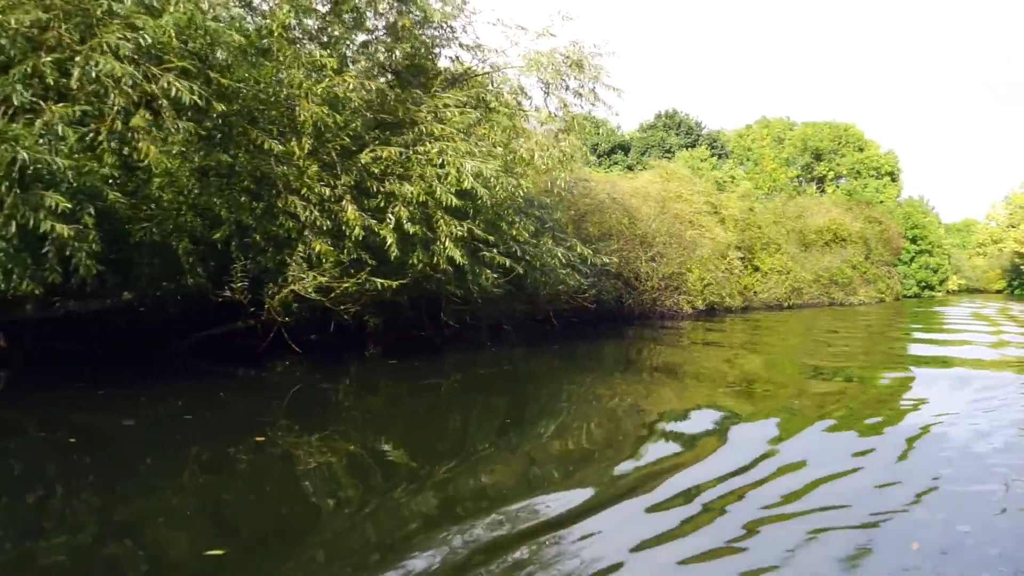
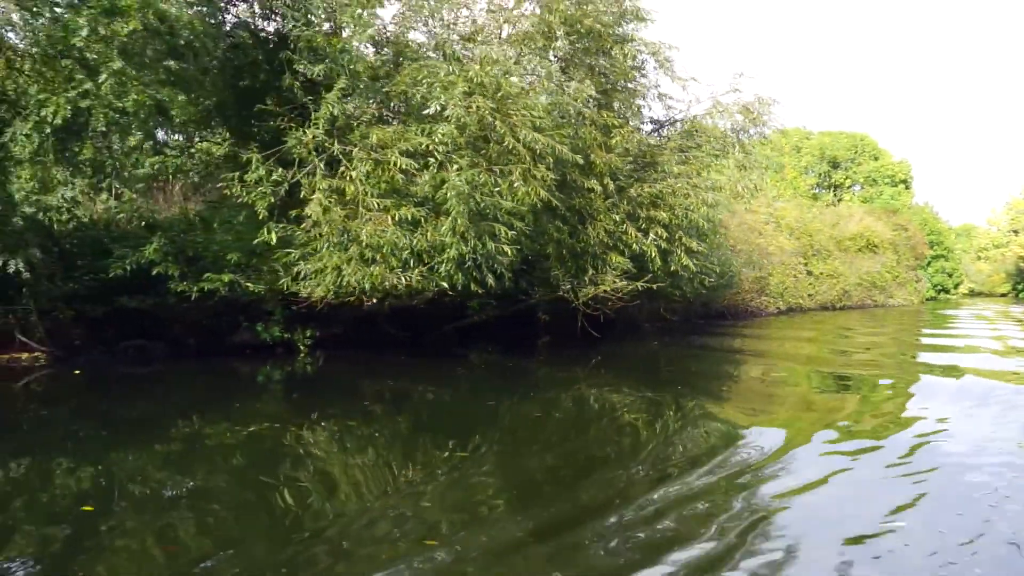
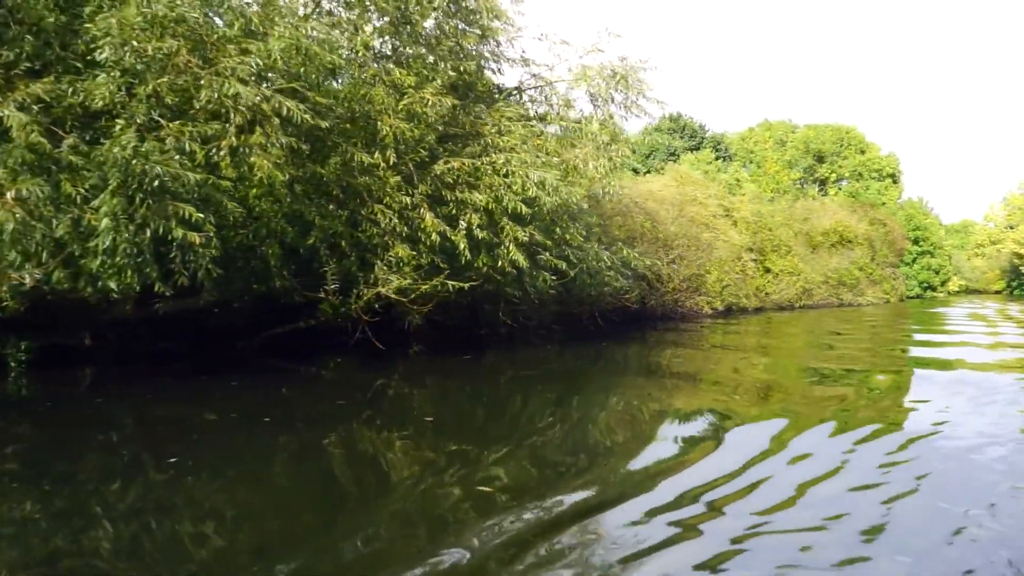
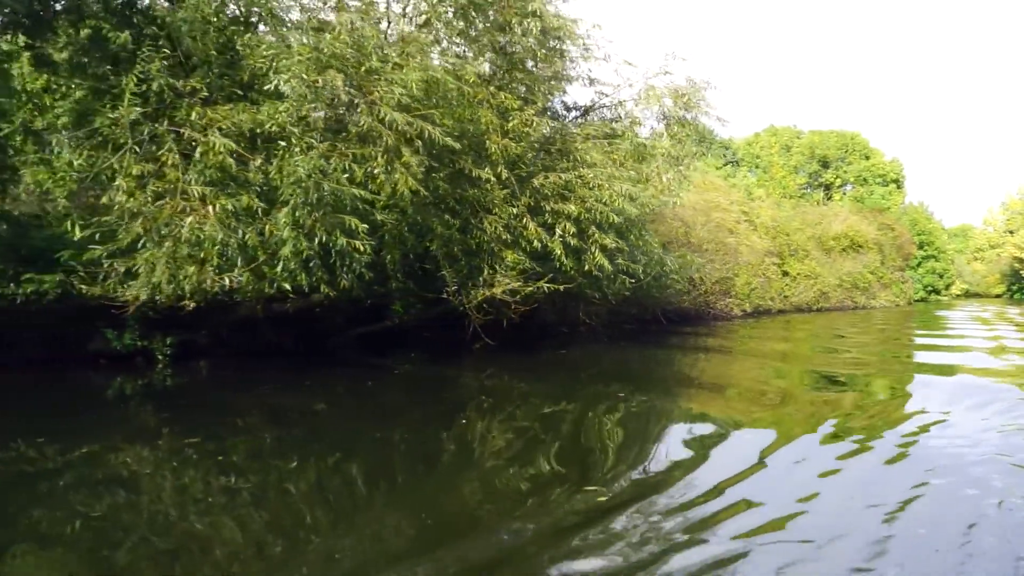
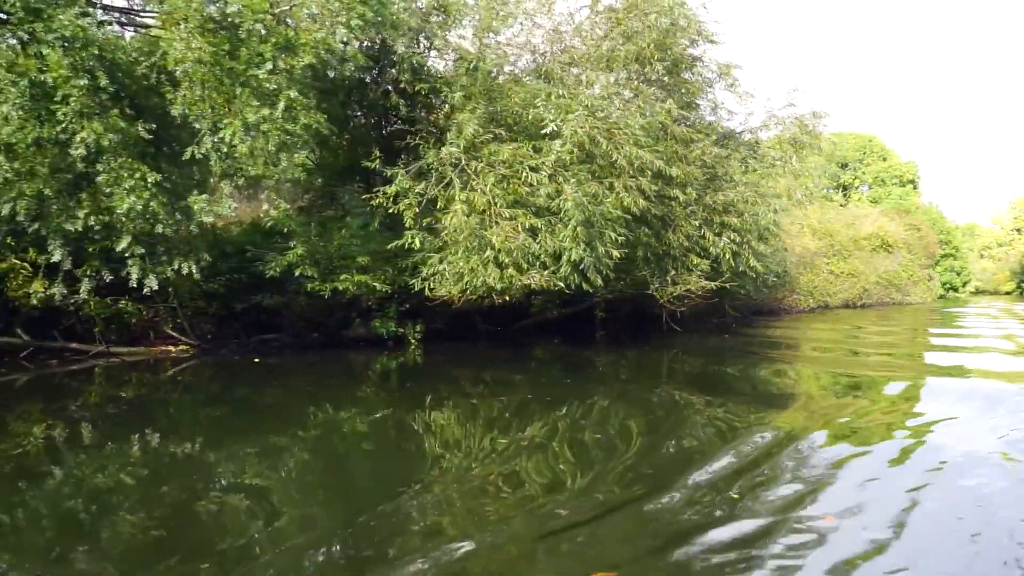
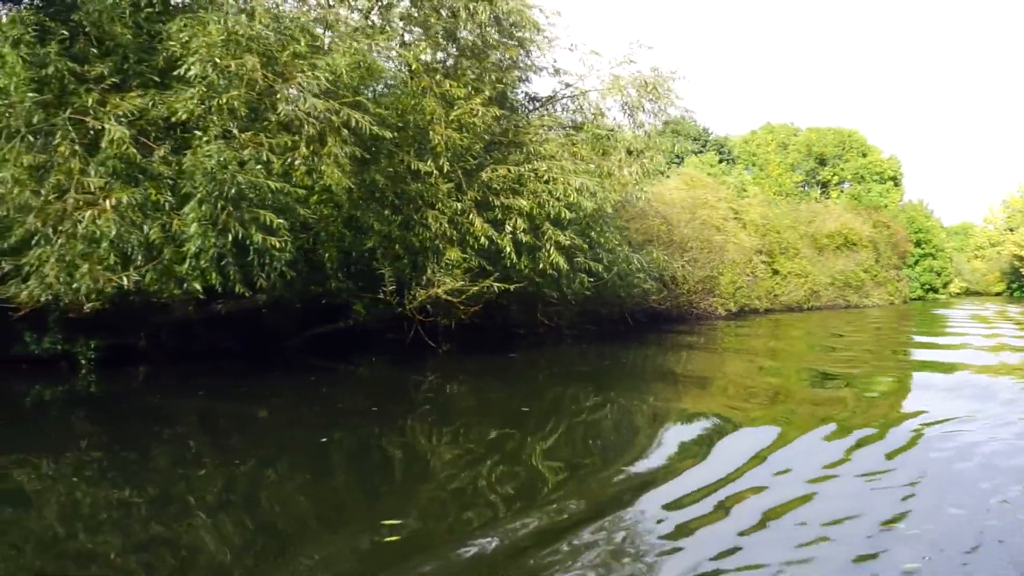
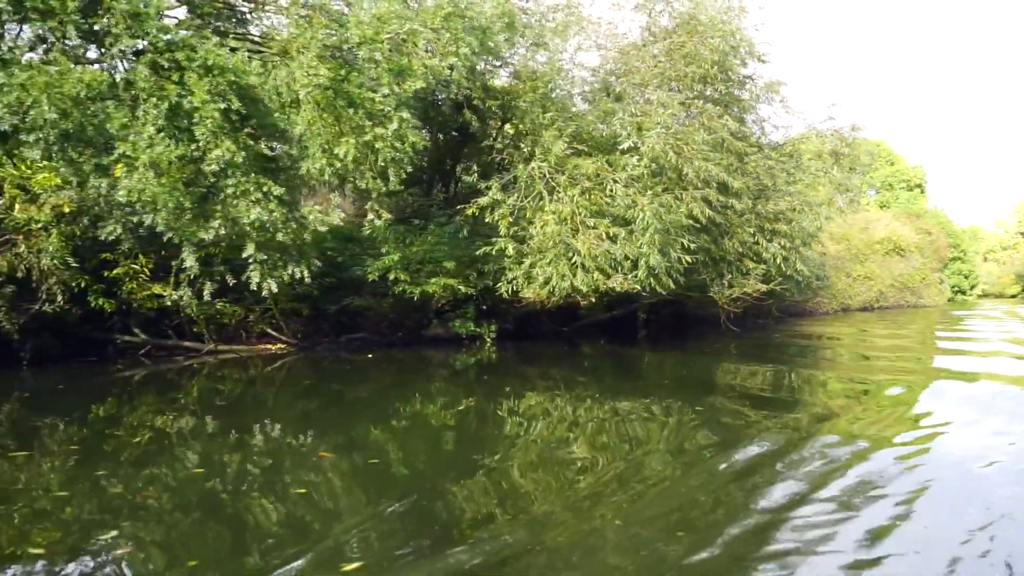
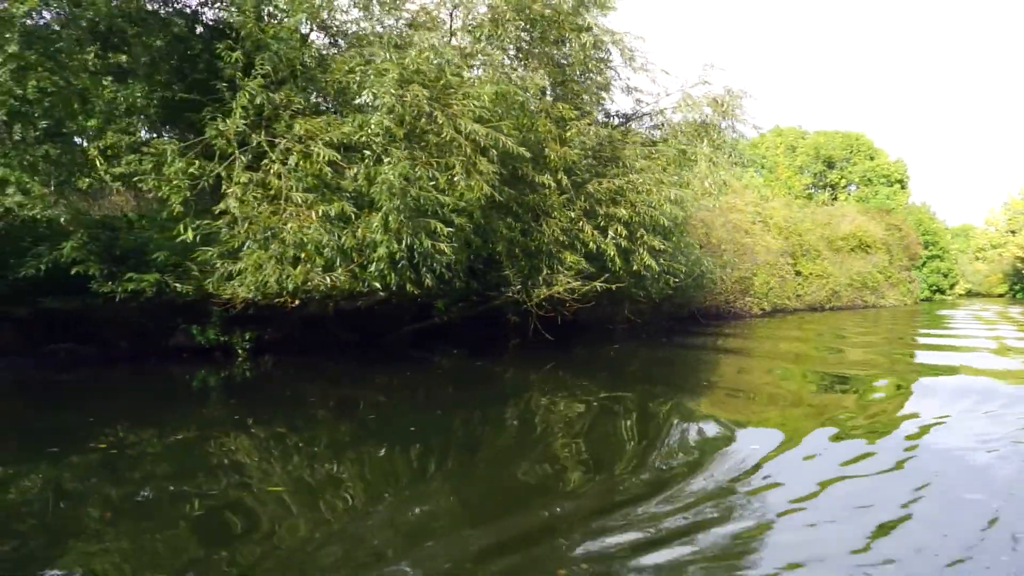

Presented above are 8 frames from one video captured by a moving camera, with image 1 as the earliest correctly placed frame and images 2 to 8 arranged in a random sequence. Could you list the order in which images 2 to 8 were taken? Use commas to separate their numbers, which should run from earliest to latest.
3, 6, 4, 8, 2, 5, 7
